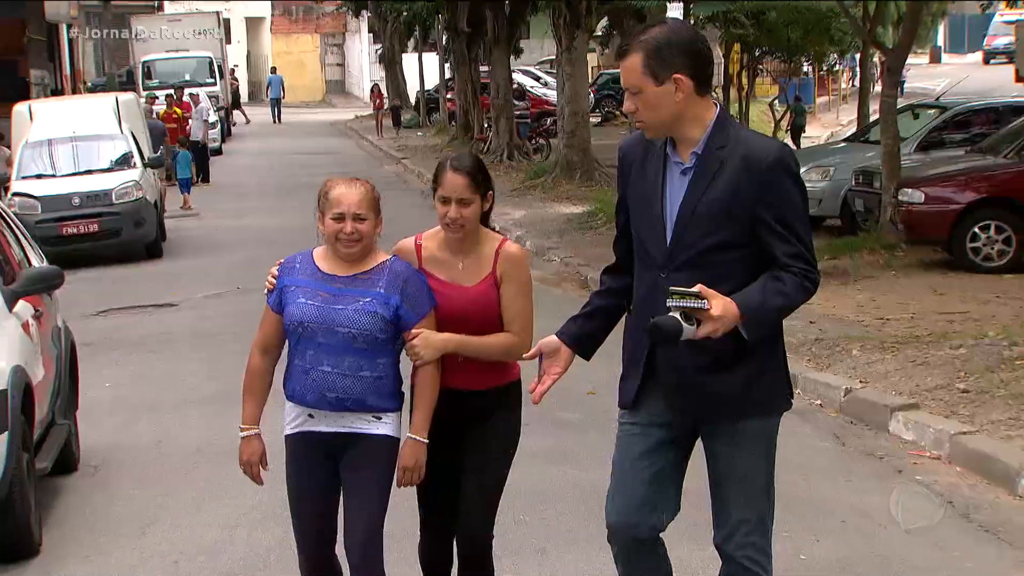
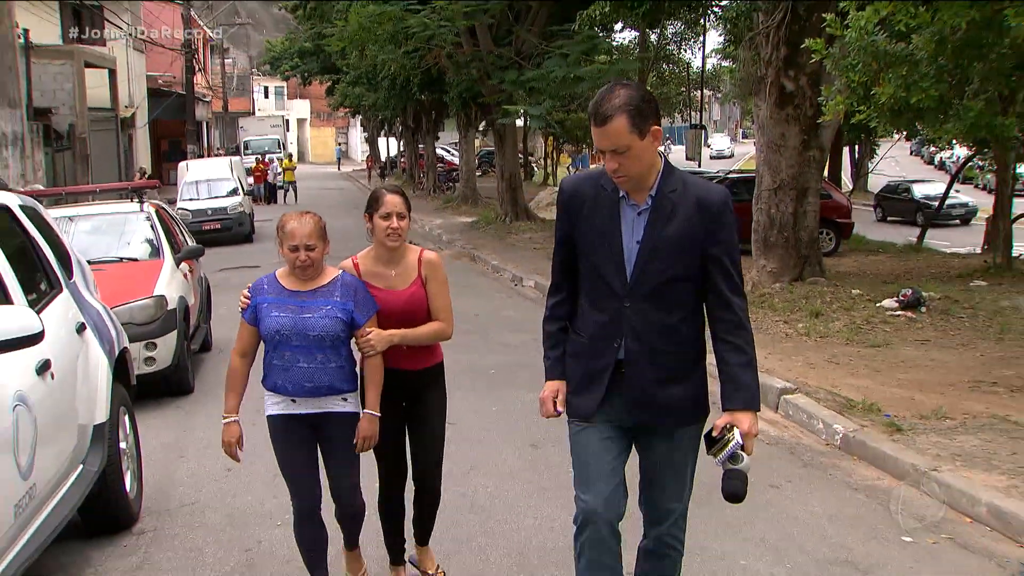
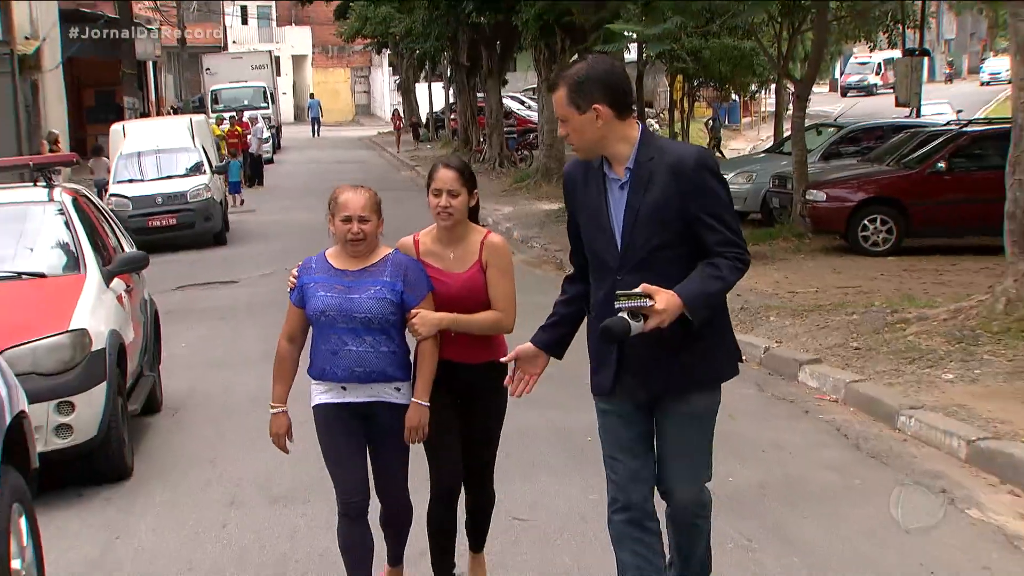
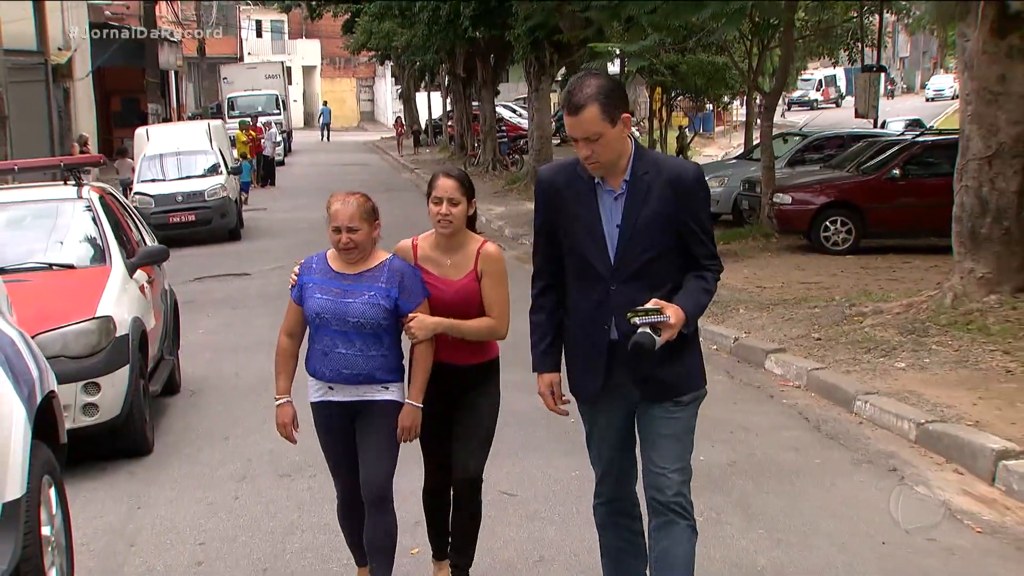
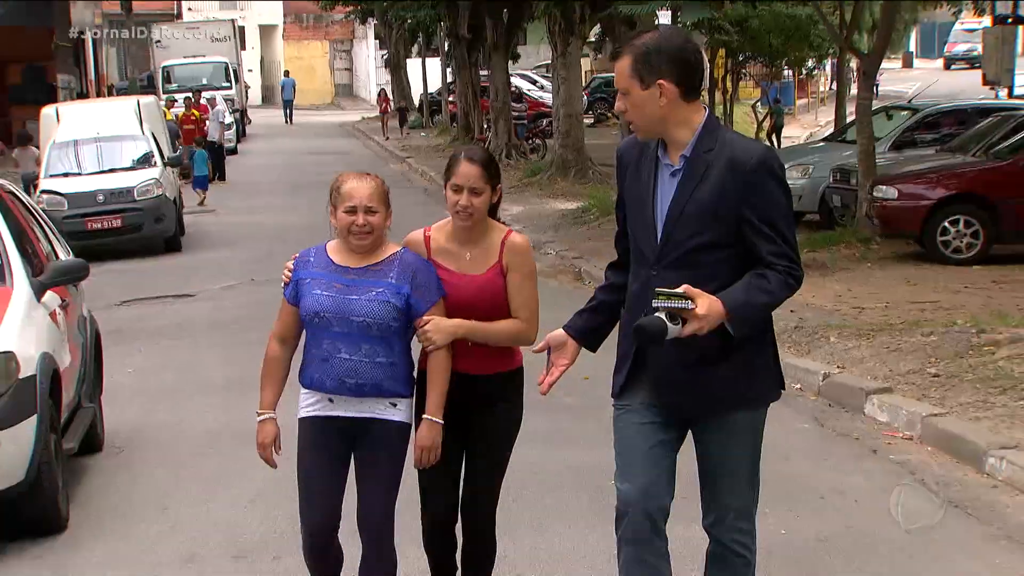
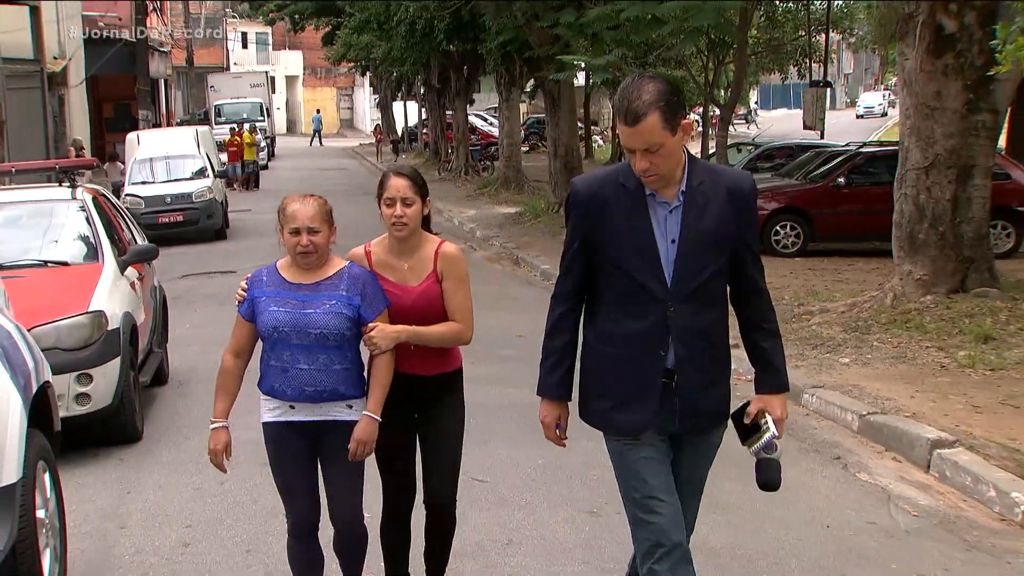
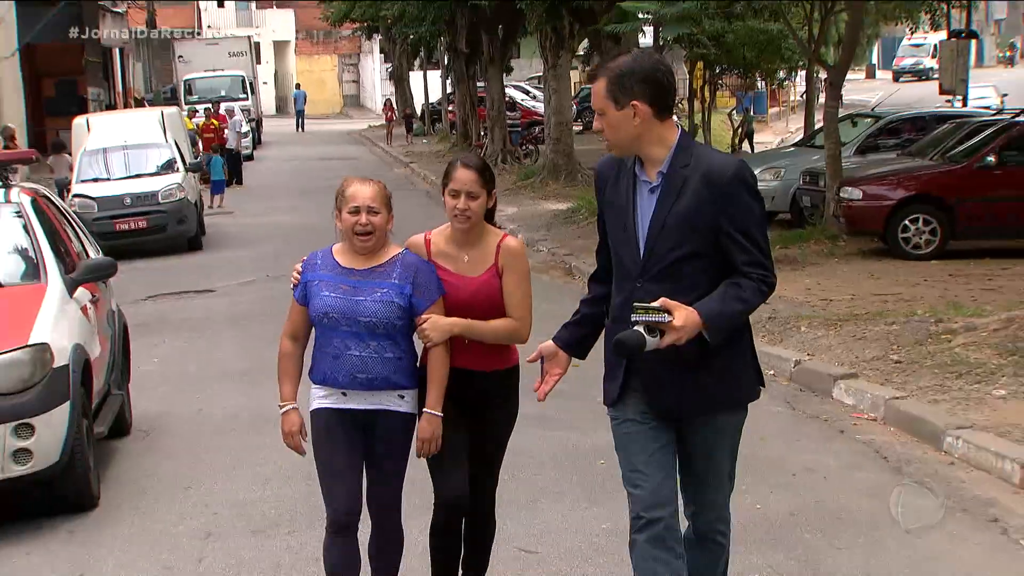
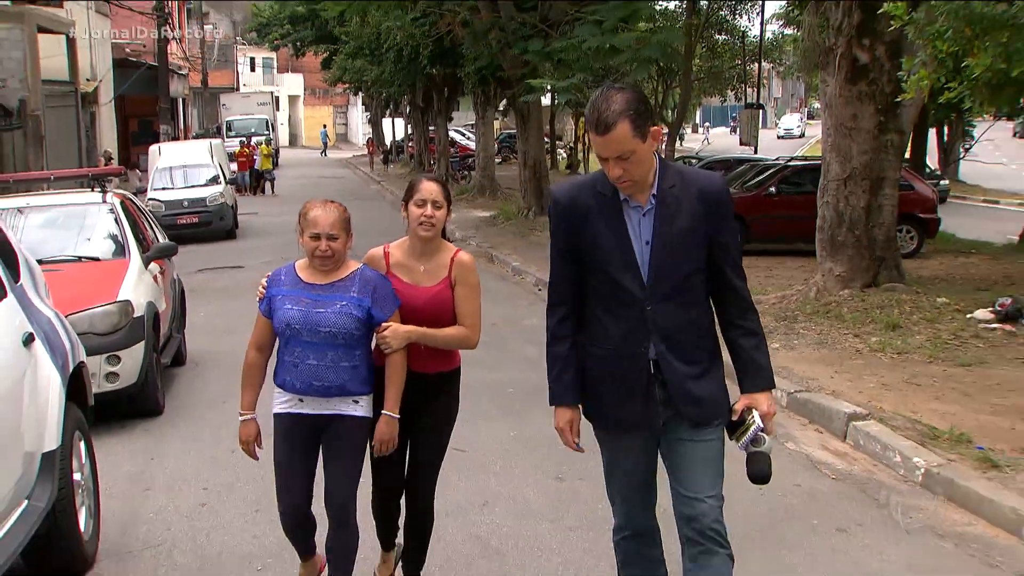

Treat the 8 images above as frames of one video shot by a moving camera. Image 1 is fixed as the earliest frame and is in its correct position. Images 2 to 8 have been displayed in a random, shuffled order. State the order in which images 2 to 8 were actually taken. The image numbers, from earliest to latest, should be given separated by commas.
5, 7, 3, 4, 6, 8, 2
